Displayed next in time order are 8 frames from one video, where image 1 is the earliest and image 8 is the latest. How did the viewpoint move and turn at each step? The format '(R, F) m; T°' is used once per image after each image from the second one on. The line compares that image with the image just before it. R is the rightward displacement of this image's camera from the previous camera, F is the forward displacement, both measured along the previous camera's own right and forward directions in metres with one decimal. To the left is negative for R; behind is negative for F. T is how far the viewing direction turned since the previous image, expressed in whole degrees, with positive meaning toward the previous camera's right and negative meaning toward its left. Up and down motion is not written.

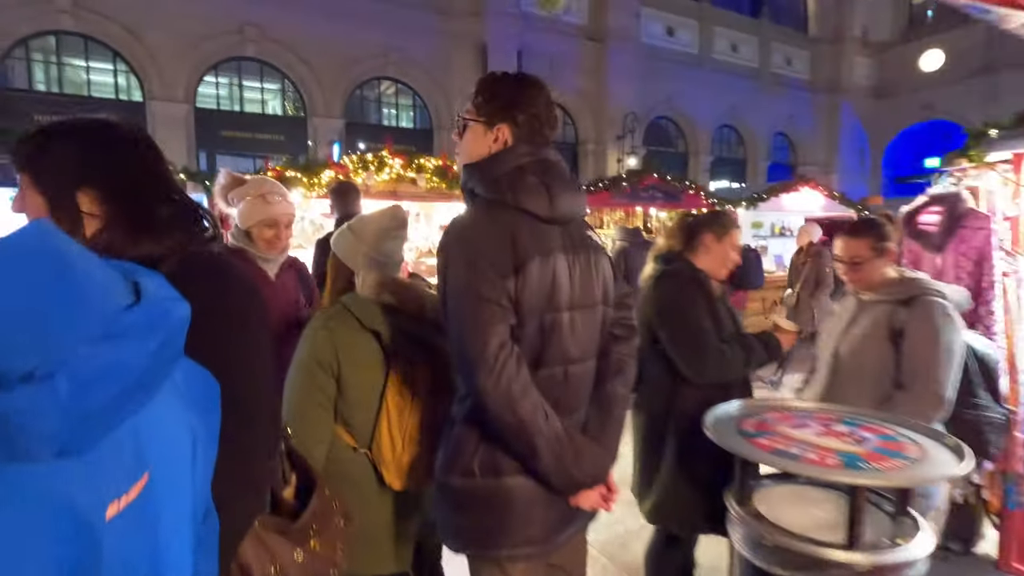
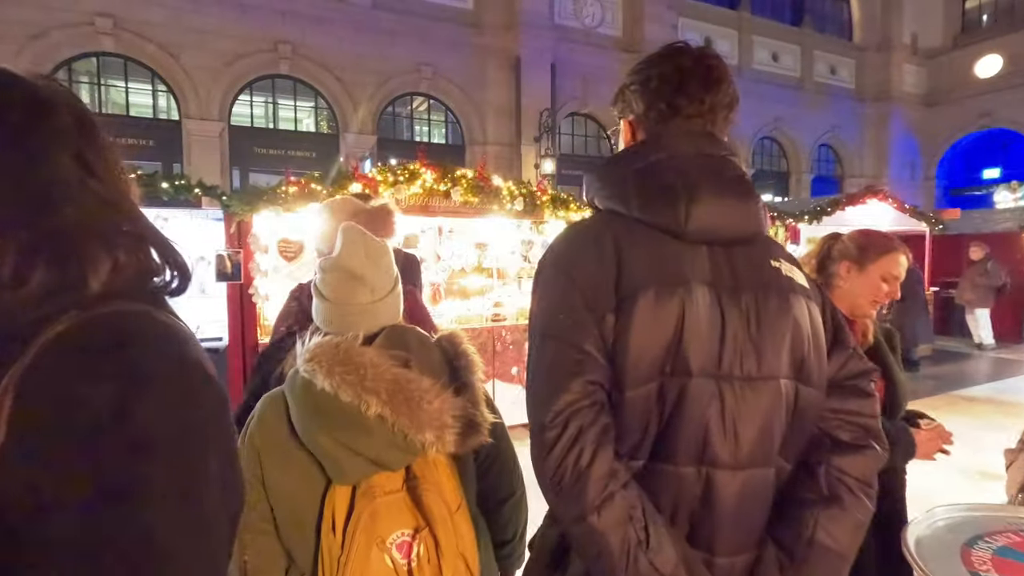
(-0.2, +0.7) m; -3°
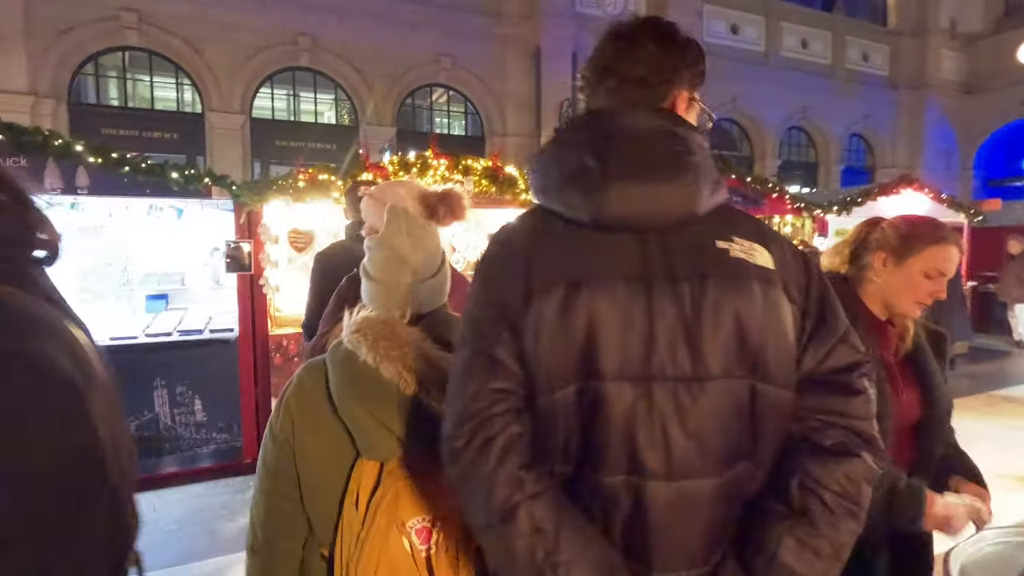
(+0.1, +0.1) m; -2°
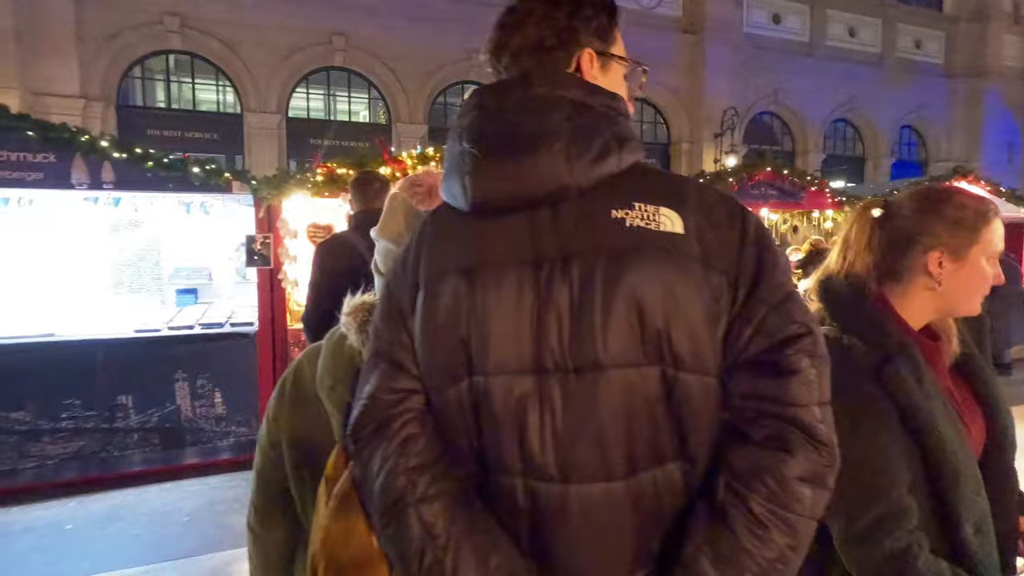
(+0.2, +0.1) m; -4°
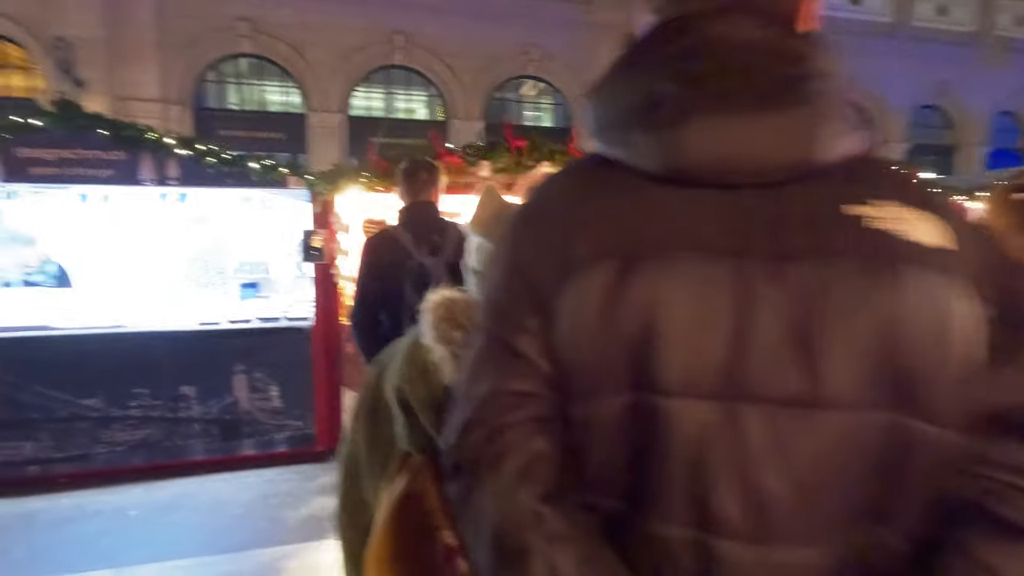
(0.0, +0.2) m; -6°
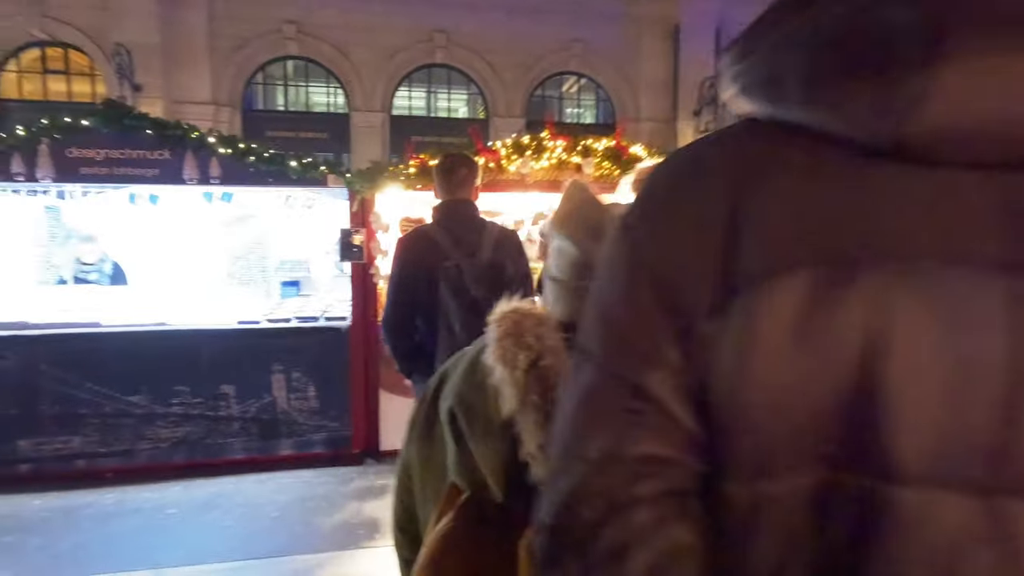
(0.0, +0.2) m; -4°
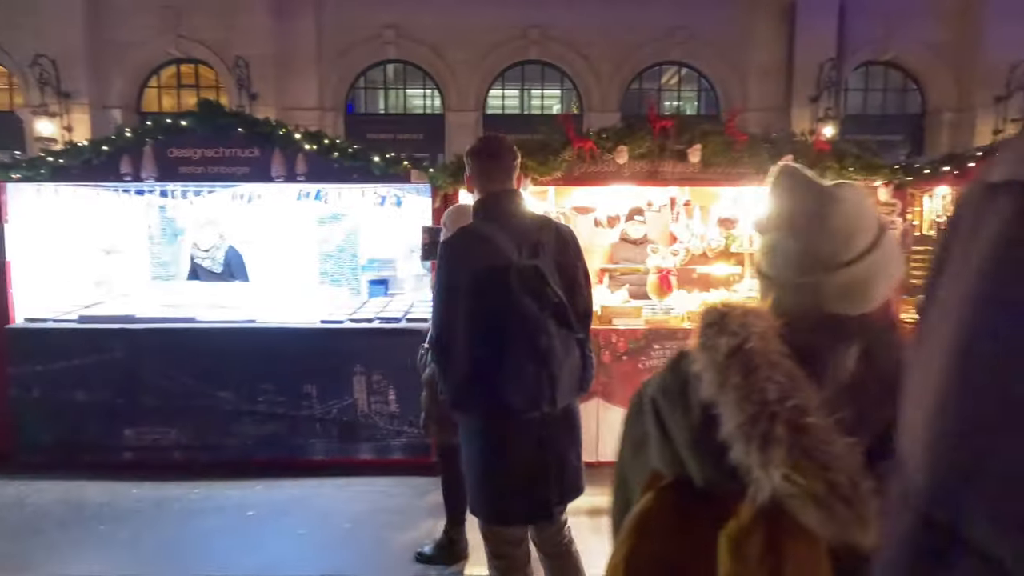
(0.0, +0.4) m; -10°
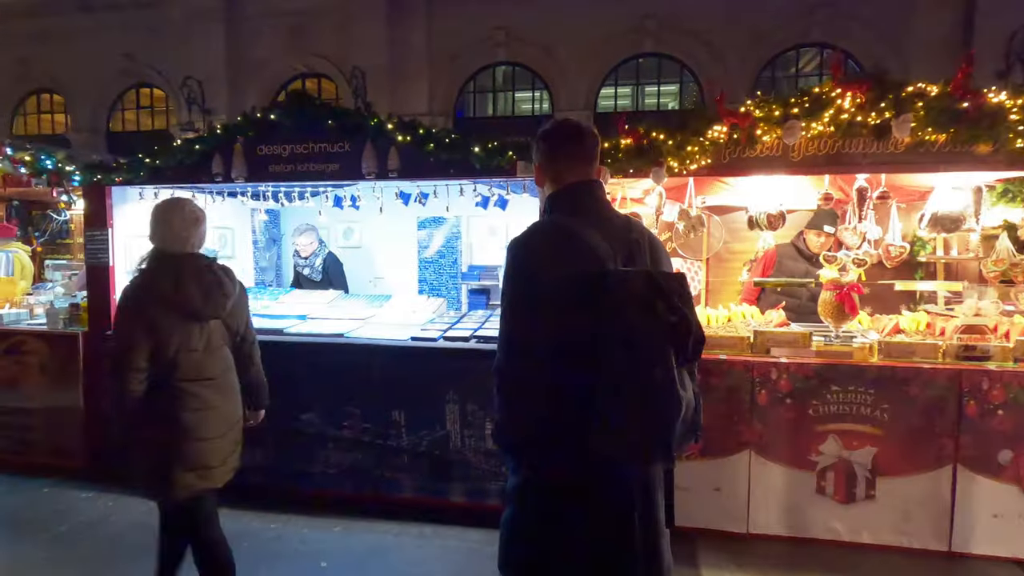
(-0.2, +0.9) m; -11°
